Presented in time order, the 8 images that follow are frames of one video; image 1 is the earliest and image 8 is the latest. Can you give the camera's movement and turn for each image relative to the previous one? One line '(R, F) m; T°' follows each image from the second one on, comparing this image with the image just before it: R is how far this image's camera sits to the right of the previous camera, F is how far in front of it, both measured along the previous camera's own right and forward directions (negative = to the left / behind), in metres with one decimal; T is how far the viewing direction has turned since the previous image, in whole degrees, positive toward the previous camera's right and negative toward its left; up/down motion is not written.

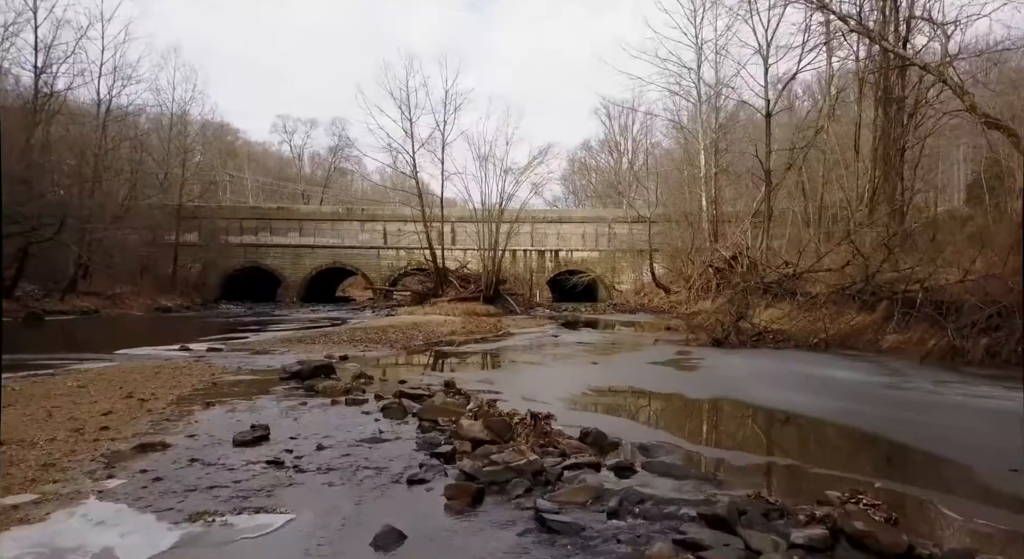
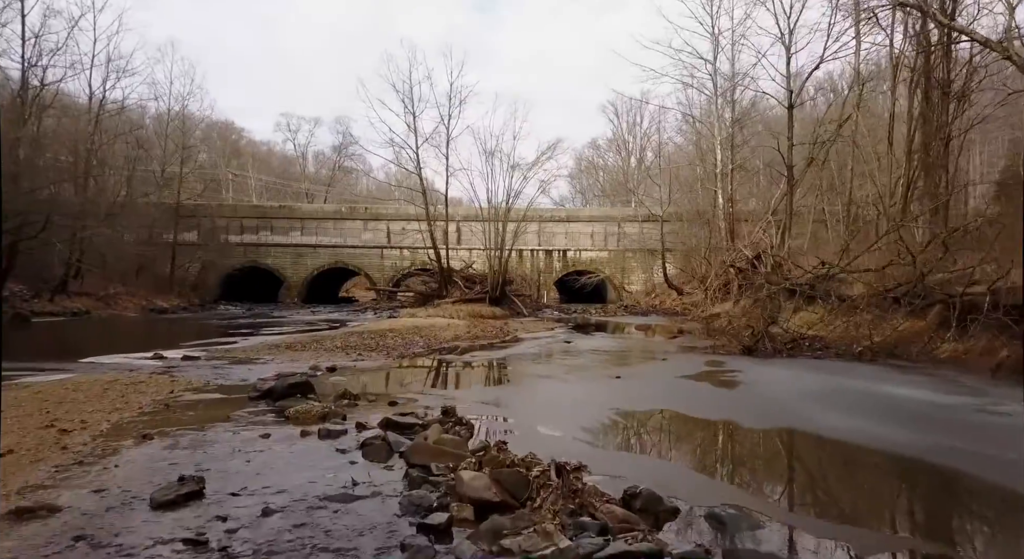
(-0.1, +1.0) m; -1°
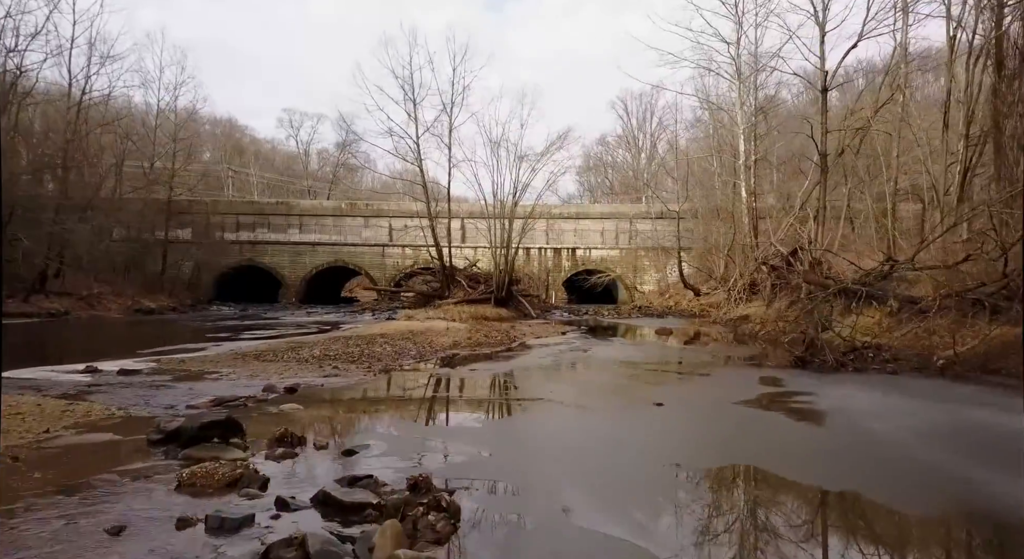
(0.0, +1.6) m; -1°
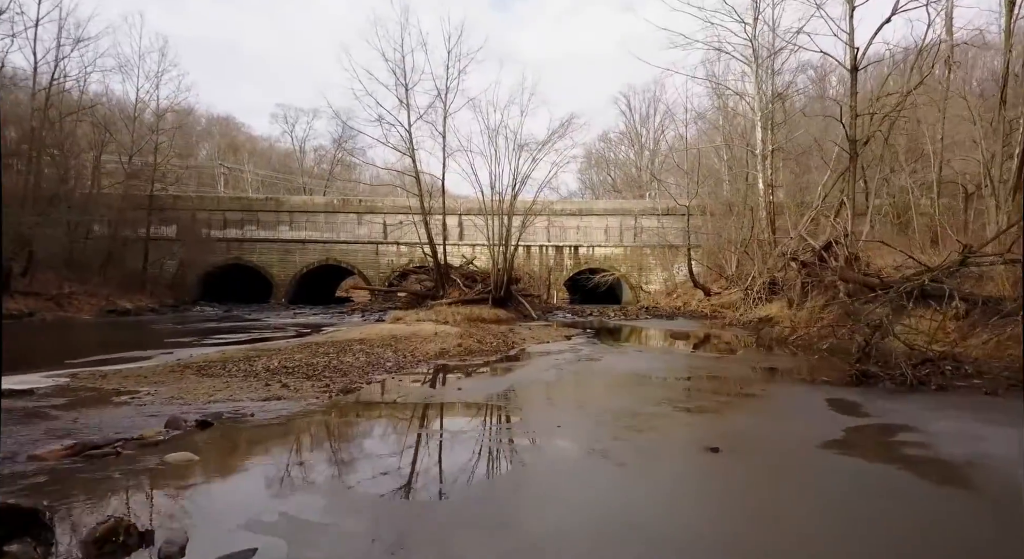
(+0.1, +1.6) m; 0°
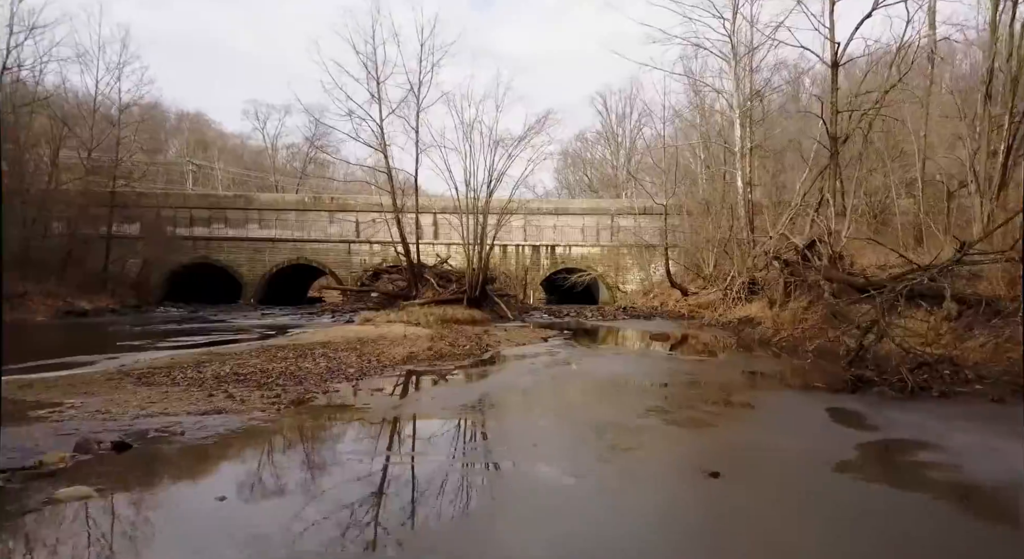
(0.0, +0.6) m; +2°
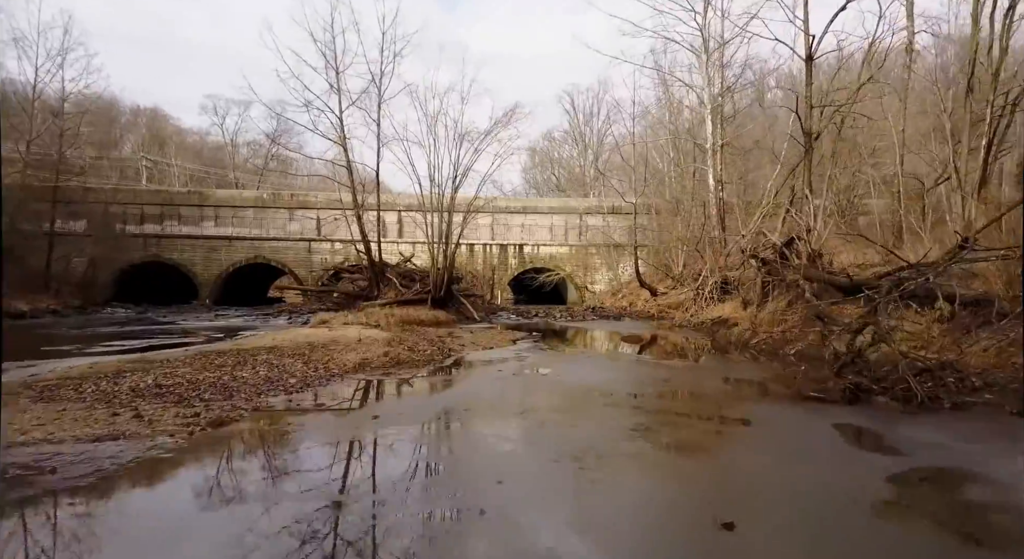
(0.0, +0.8) m; +3°
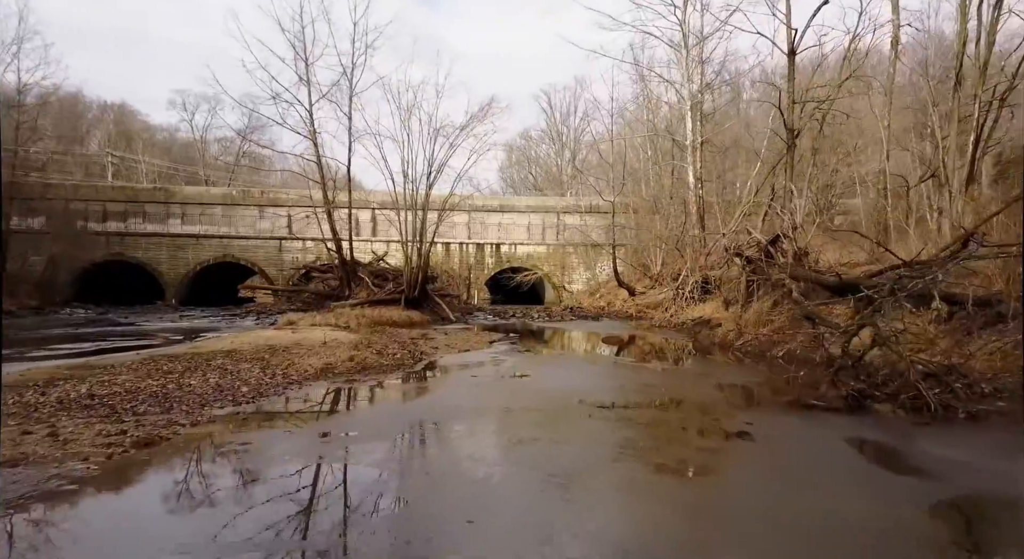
(0.0, +0.5) m; +2°
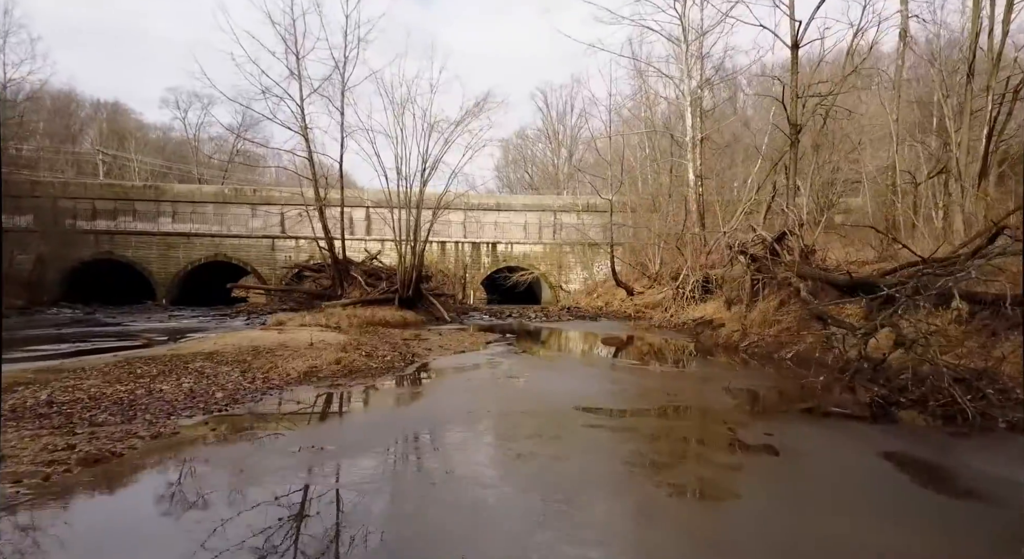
(0.0, +0.4) m; 0°
